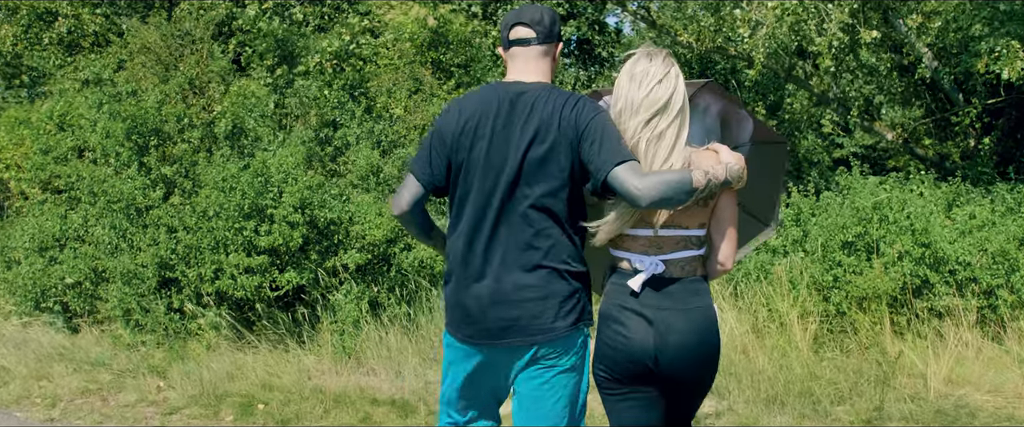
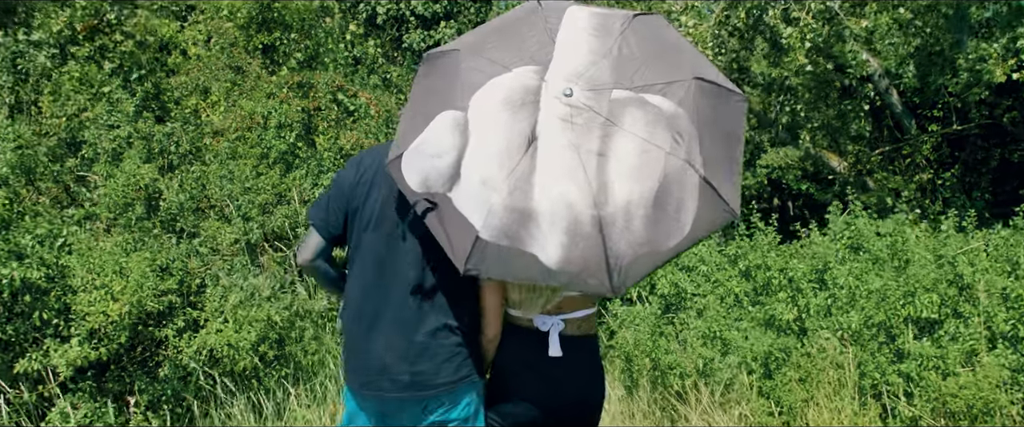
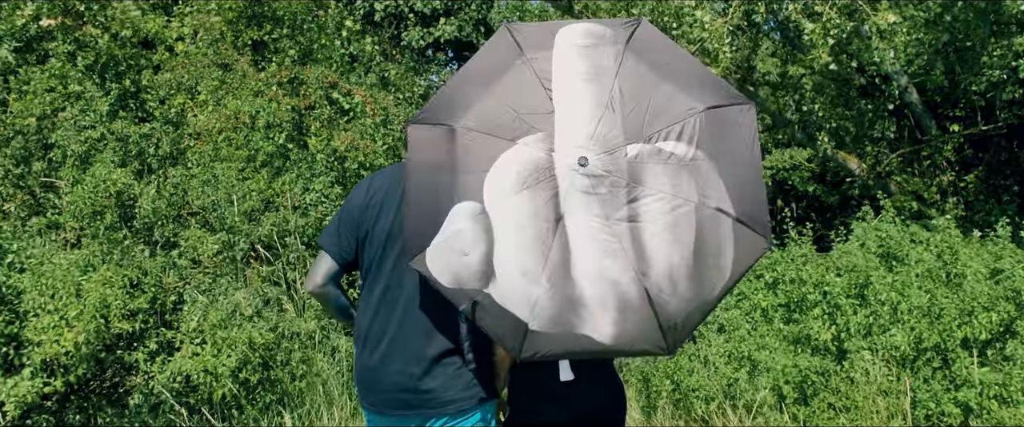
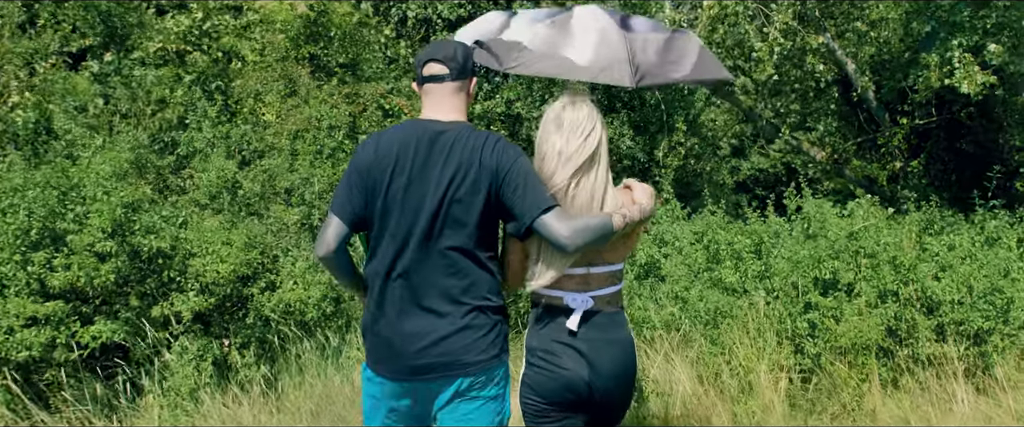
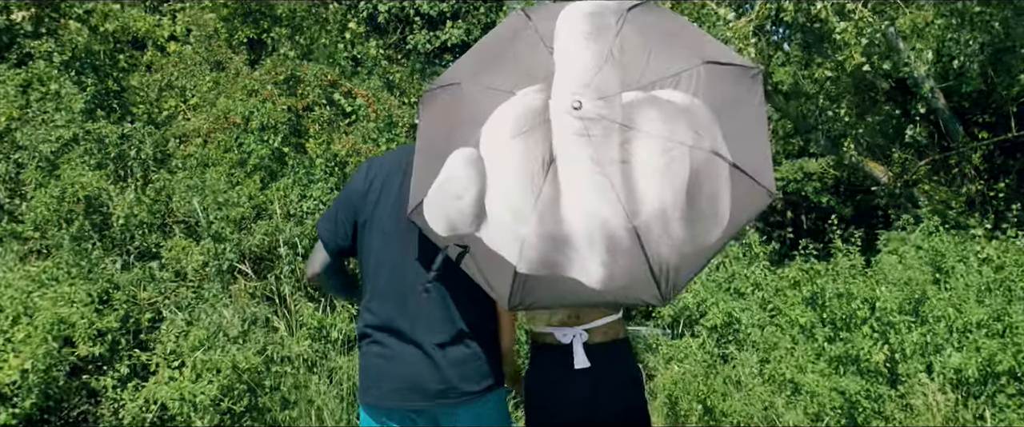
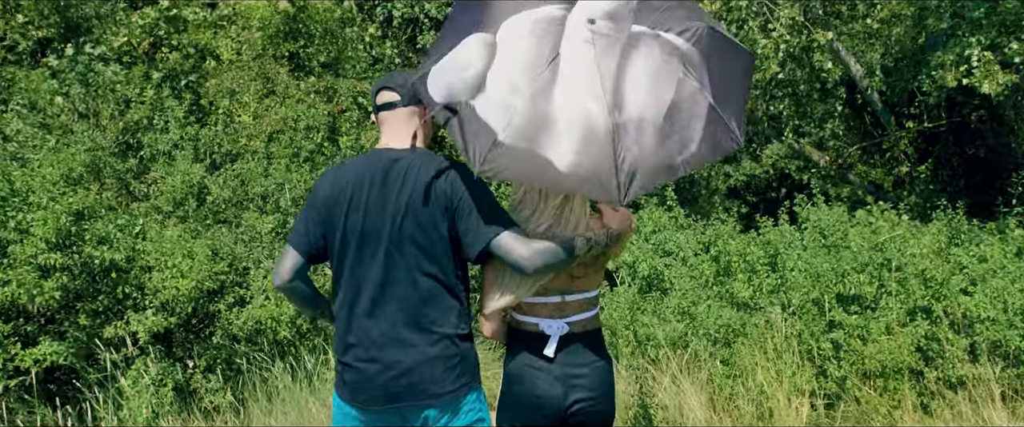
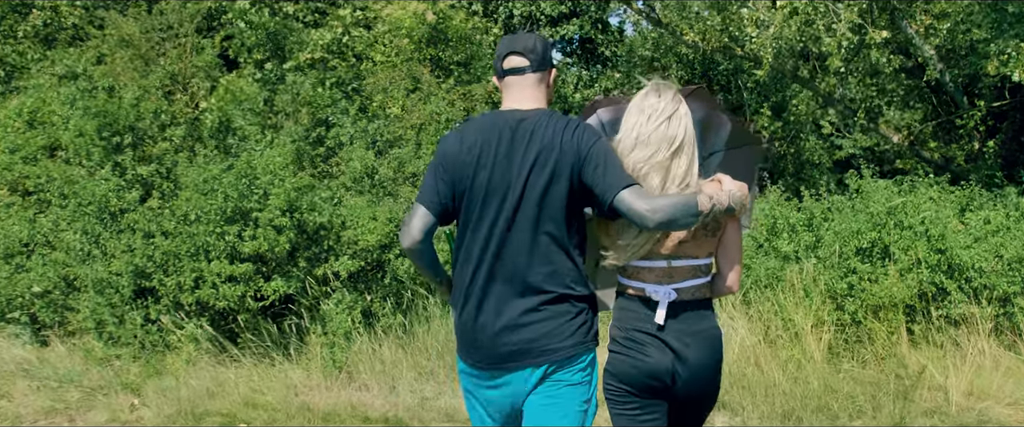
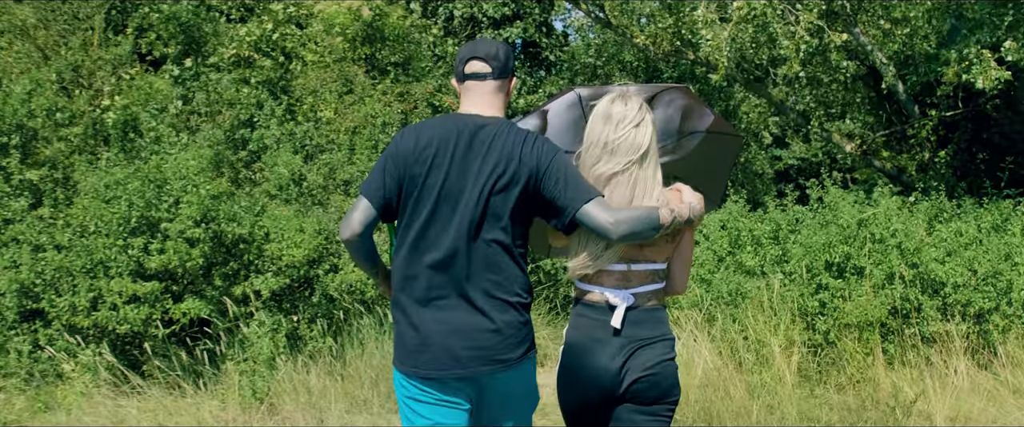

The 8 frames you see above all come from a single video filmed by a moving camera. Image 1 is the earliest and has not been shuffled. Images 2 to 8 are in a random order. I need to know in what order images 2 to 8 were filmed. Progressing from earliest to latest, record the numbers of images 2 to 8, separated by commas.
7, 8, 4, 6, 2, 3, 5
